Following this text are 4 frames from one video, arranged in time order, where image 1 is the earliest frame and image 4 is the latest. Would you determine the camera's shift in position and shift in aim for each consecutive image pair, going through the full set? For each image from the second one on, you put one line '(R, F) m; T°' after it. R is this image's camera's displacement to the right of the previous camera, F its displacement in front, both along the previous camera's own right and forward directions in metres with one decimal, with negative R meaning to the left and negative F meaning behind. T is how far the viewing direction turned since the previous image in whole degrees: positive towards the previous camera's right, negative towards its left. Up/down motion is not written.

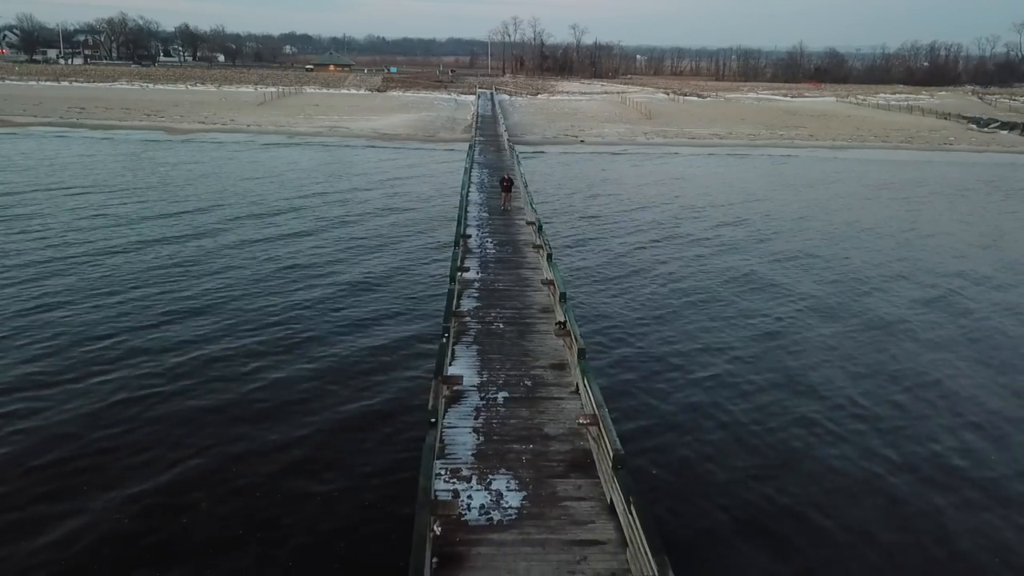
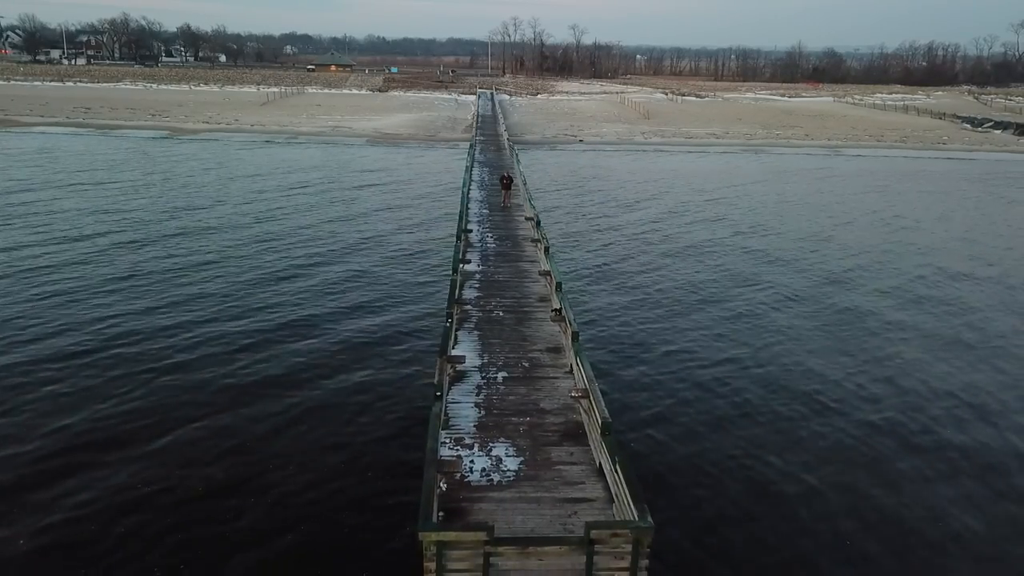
(0.0, -0.8) m; 0°
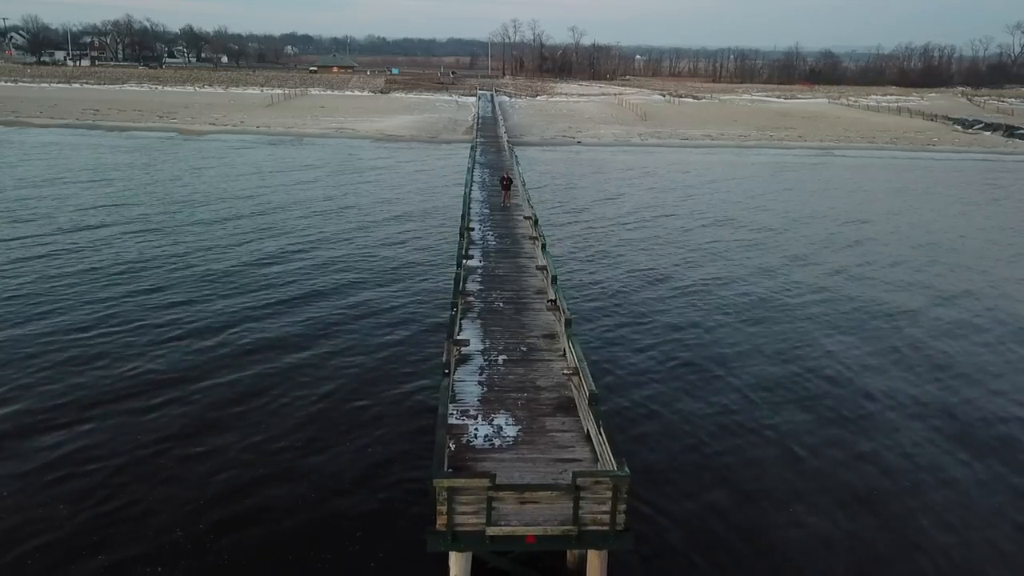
(0.0, -1.2) m; 0°
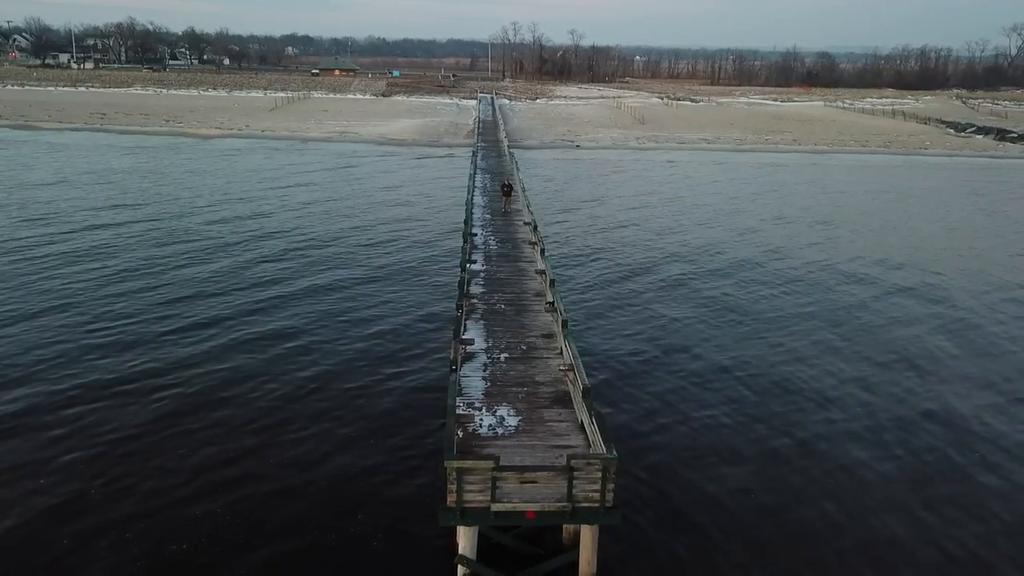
(0.0, -1.0) m; 0°
